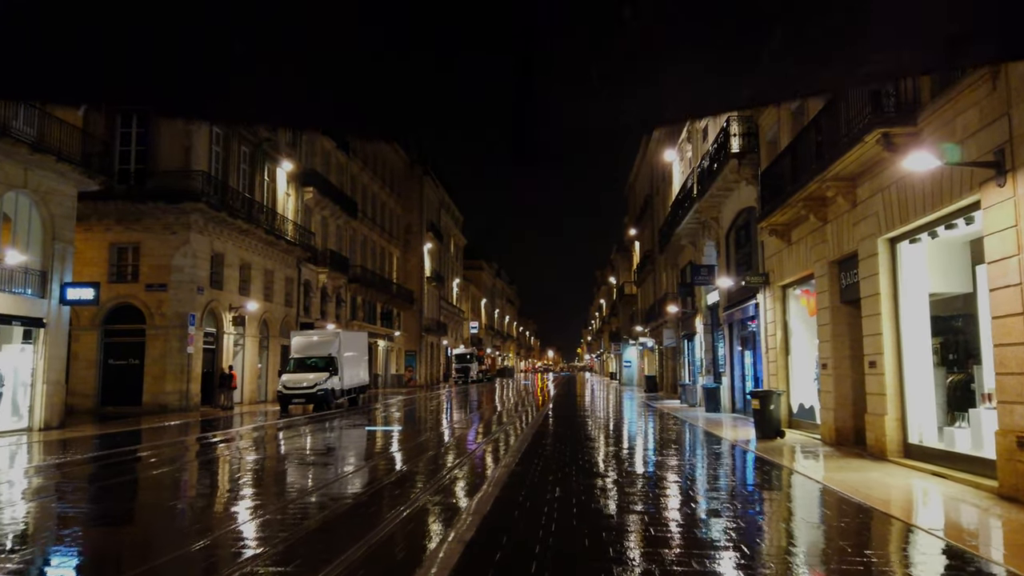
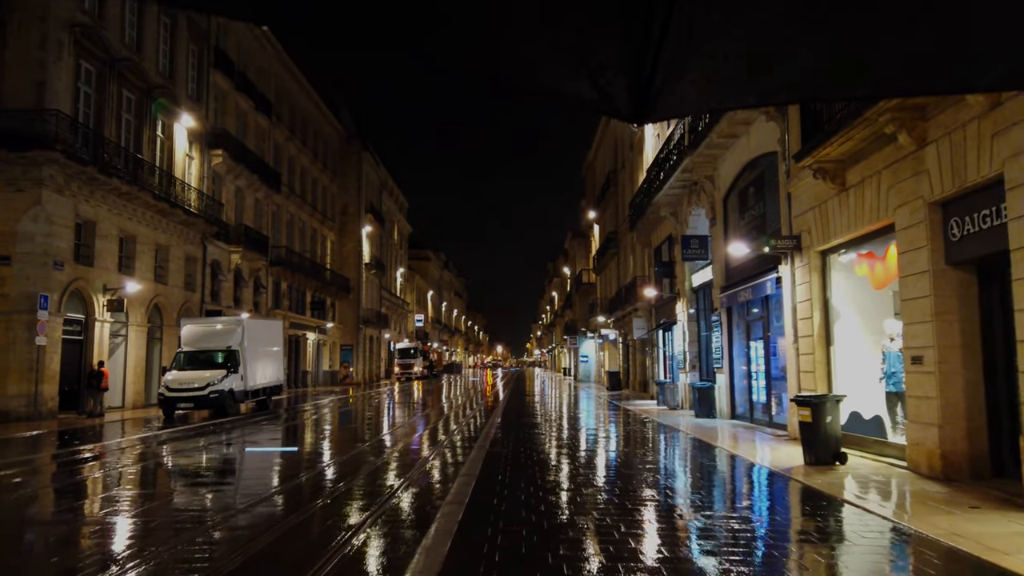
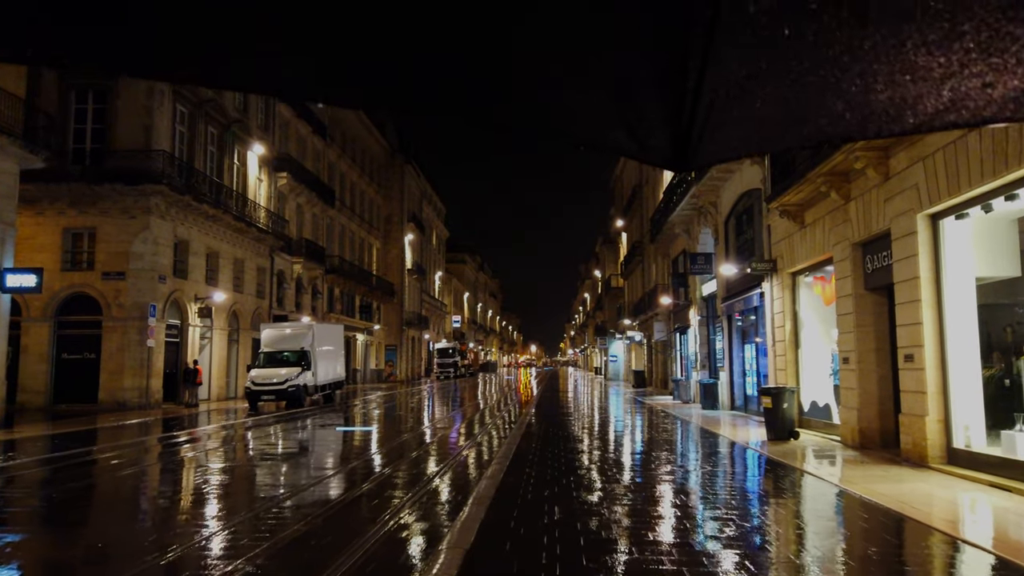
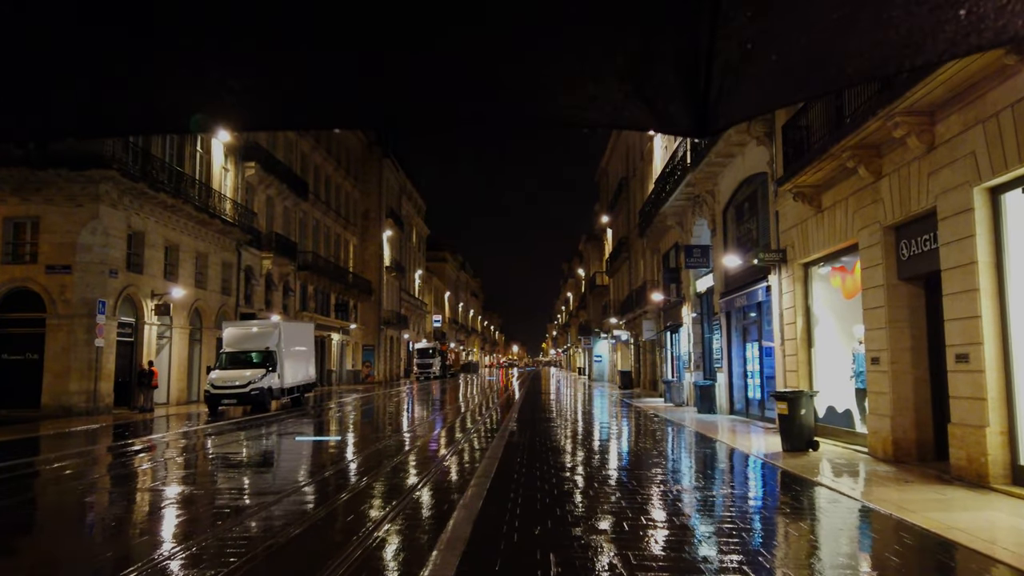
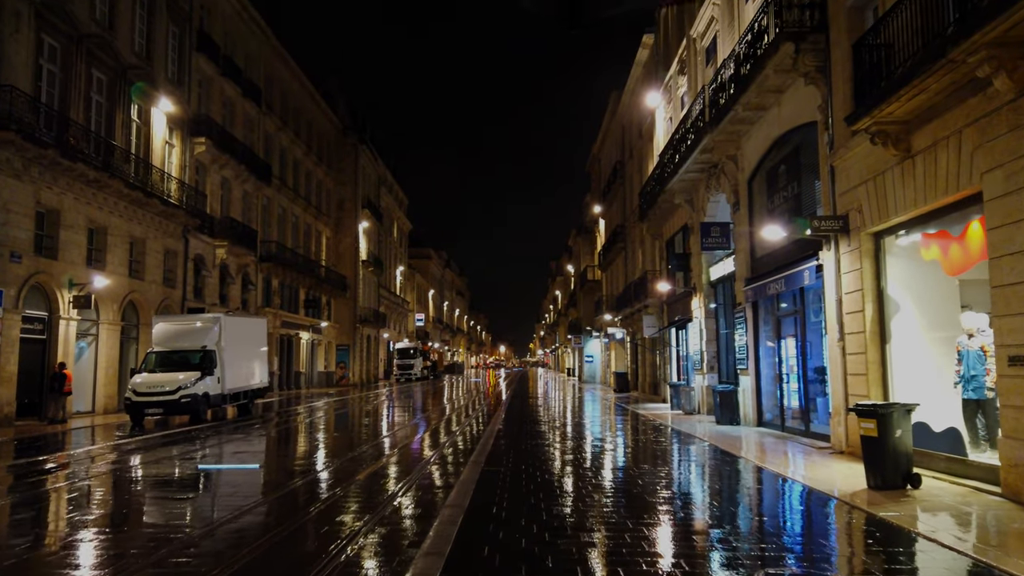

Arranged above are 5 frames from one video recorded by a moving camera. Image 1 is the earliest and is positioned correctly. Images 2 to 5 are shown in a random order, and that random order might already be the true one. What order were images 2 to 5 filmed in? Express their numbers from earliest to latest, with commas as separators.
3, 4, 2, 5
